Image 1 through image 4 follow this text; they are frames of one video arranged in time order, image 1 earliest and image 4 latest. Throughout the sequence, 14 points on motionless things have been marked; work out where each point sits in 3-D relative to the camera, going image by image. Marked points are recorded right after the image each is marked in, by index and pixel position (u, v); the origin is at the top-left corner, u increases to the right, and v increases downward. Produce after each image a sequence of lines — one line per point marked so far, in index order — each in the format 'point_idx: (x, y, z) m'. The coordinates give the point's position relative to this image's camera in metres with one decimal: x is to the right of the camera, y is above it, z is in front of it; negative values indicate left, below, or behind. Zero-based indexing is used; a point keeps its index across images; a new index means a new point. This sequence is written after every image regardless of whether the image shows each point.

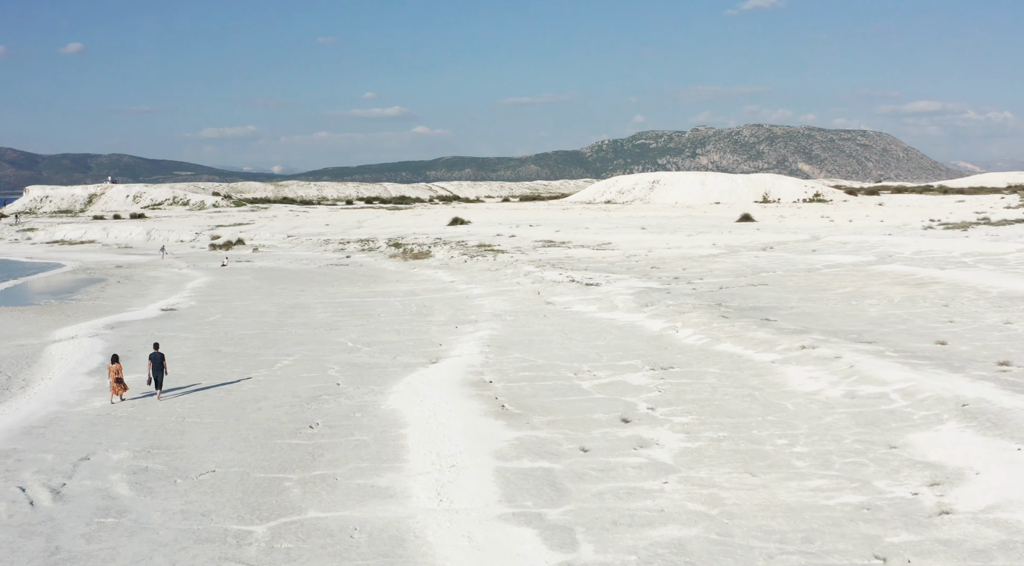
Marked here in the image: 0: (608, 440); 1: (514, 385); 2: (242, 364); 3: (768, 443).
0: (+1.2, -2.0, +13.0) m
1: (0.0, -1.7, +16.8) m
2: (-5.2, -1.6, +19.3) m
3: (+3.3, -2.1, +13.0) m
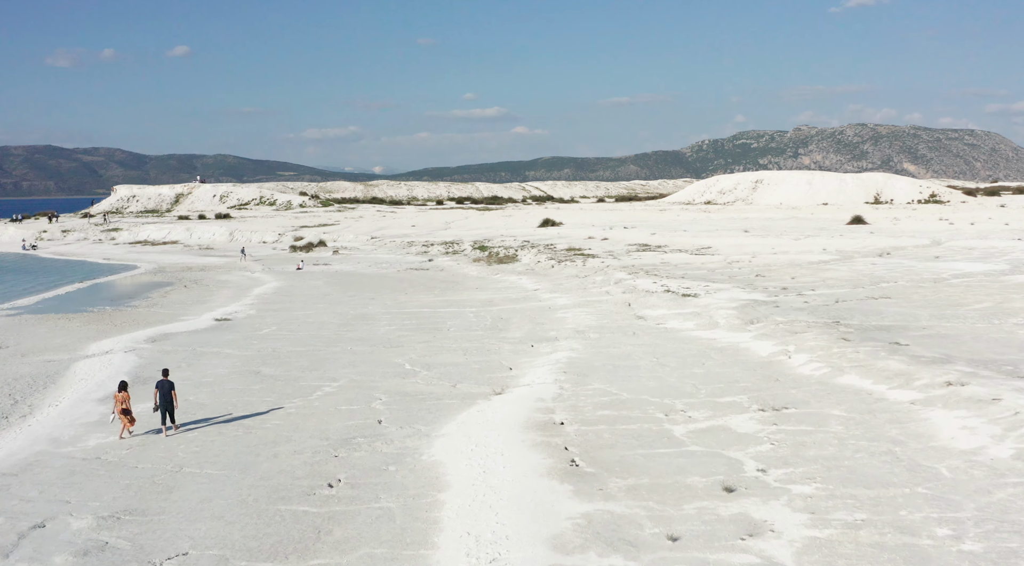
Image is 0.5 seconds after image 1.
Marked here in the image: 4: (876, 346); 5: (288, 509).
0: (+1.9, -2.3, +9.8) m
1: (+1.0, -2.0, +13.7) m
2: (-3.9, -1.8, +16.8) m
3: (+3.9, -2.4, +9.6) m
4: (+7.0, -1.2, +19.4) m
5: (-2.3, -2.4, +10.6) m
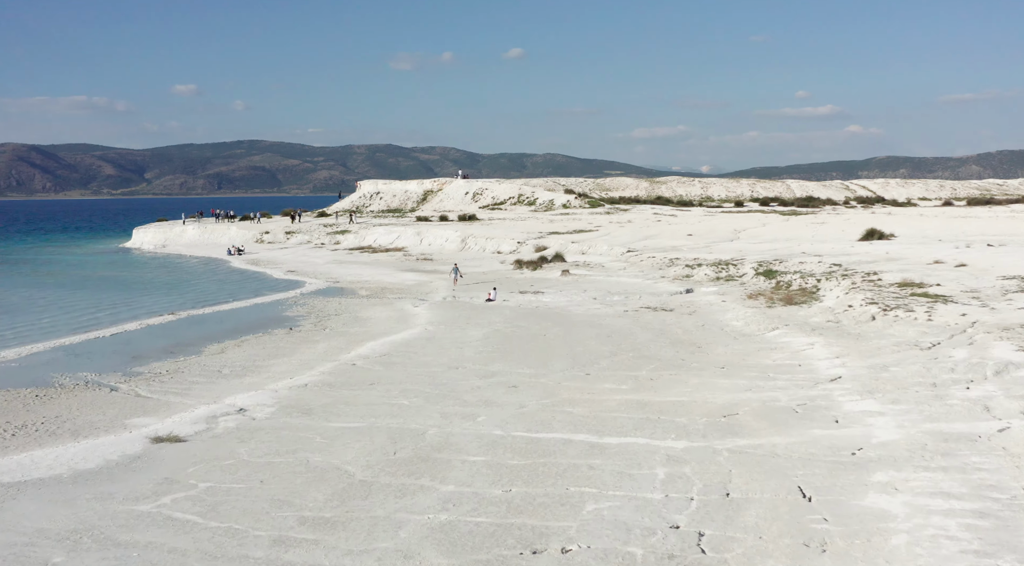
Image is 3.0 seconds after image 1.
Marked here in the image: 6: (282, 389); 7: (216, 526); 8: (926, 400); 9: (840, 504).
0: (-0.8, -3.7, -5.3) m
1: (-0.4, -3.4, -1.3) m
2: (-4.1, -3.0, +3.1) m
3: (+1.1, -3.9, -6.1) m
4: (+7.1, -2.8, +2.2) m
5: (-4.5, -3.6, -3.3) m
6: (-3.9, -1.8, +17.4) m
7: (-2.9, -2.4, +10.2) m
8: (+6.3, -1.8, +15.6) m
9: (+3.5, -2.3, +11.2) m
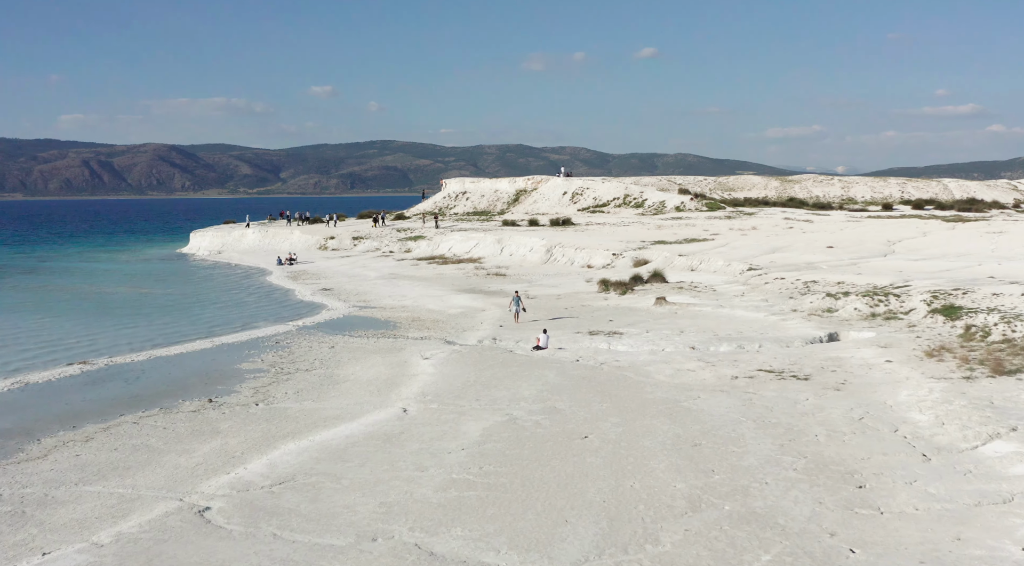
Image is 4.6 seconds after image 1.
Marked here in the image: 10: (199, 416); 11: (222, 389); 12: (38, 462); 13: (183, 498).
0: (-4.2, -4.6, -14.5) m
1: (-3.3, -4.2, -10.6) m
2: (-6.4, -3.8, -5.7) m
3: (-2.4, -4.7, -15.5) m
4: (+4.6, -3.8, -8.0) m
5: (-7.6, -4.4, -12.0) m
6: (-4.3, -2.6, +8.5) m
7: (-4.3, -3.2, +1.2) m
8: (+5.5, -2.8, +5.4) m
9: (+2.2, -3.3, +1.4) m
10: (-4.8, -2.0, +15.9) m
11: (-5.1, -1.8, +18.0) m
12: (-6.0, -2.2, +13.1) m
13: (-3.4, -2.3, +11.4) m
